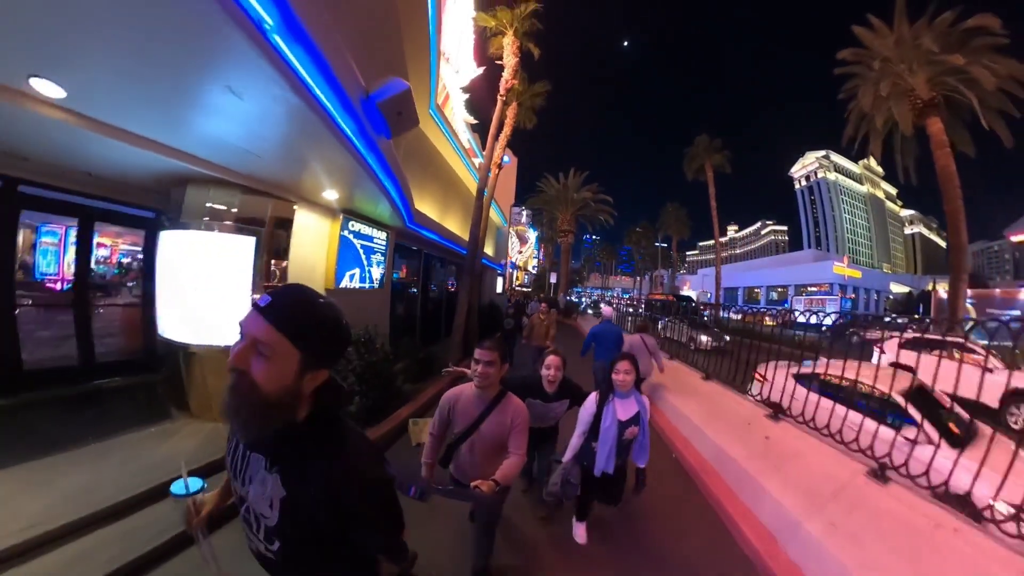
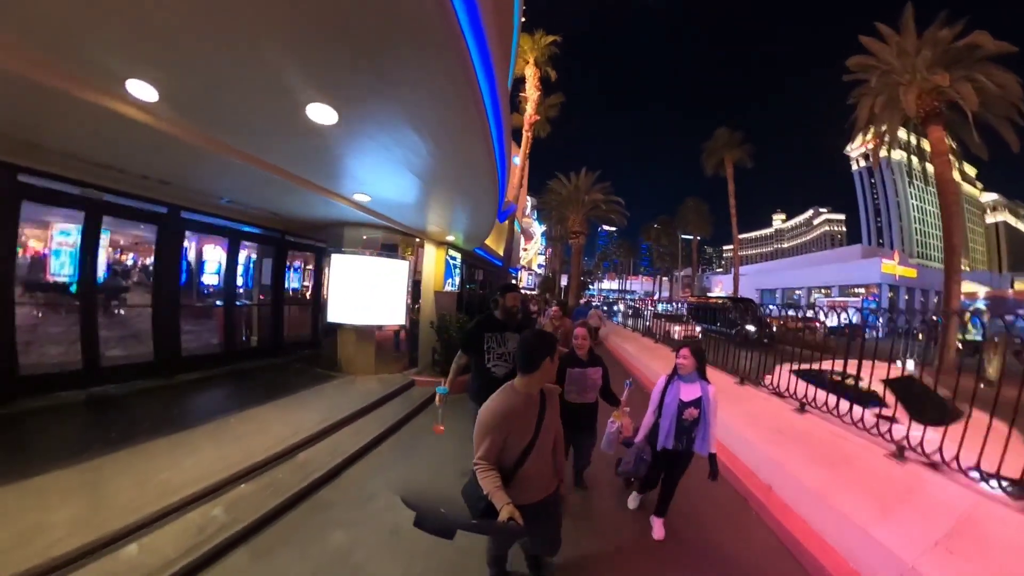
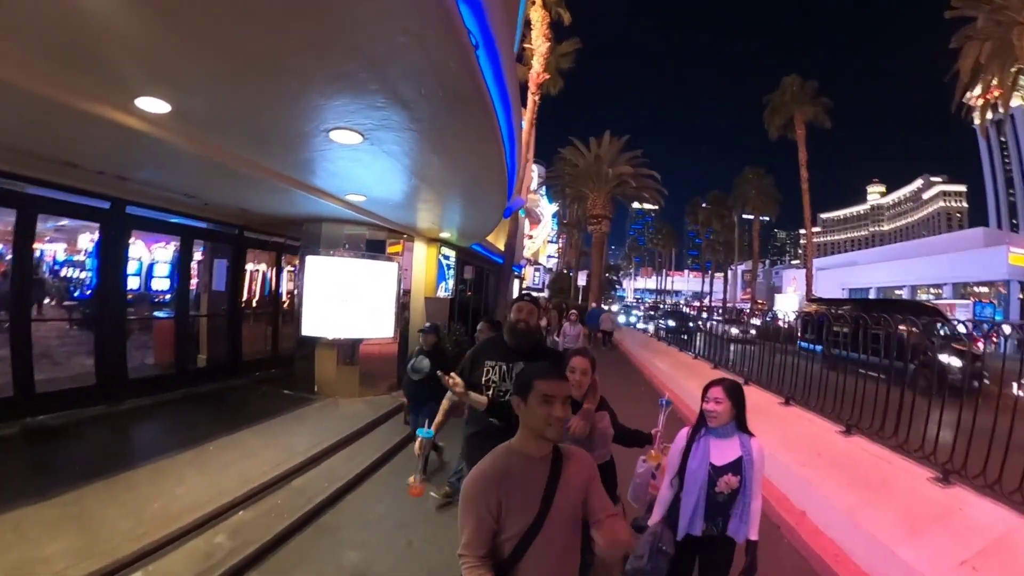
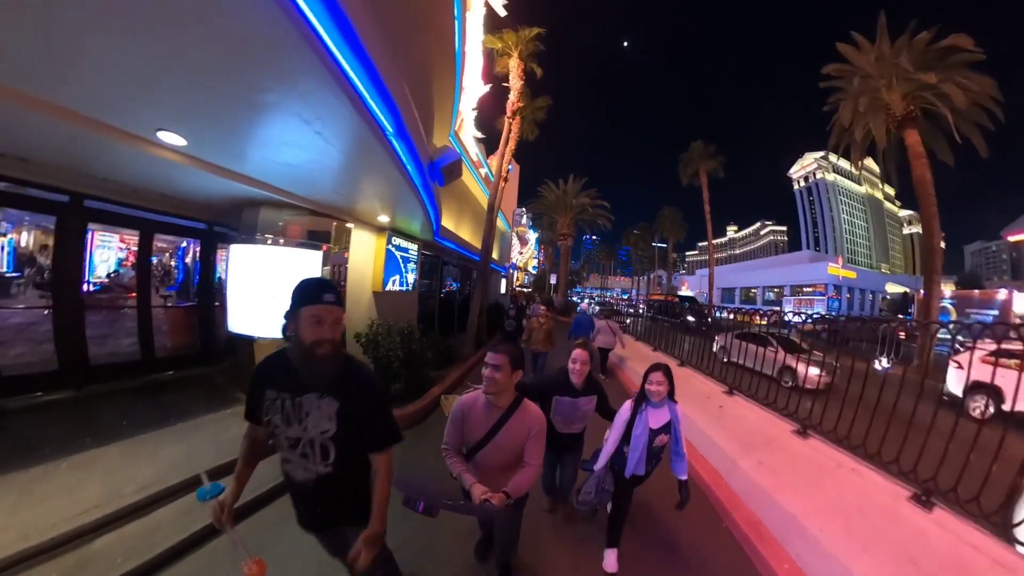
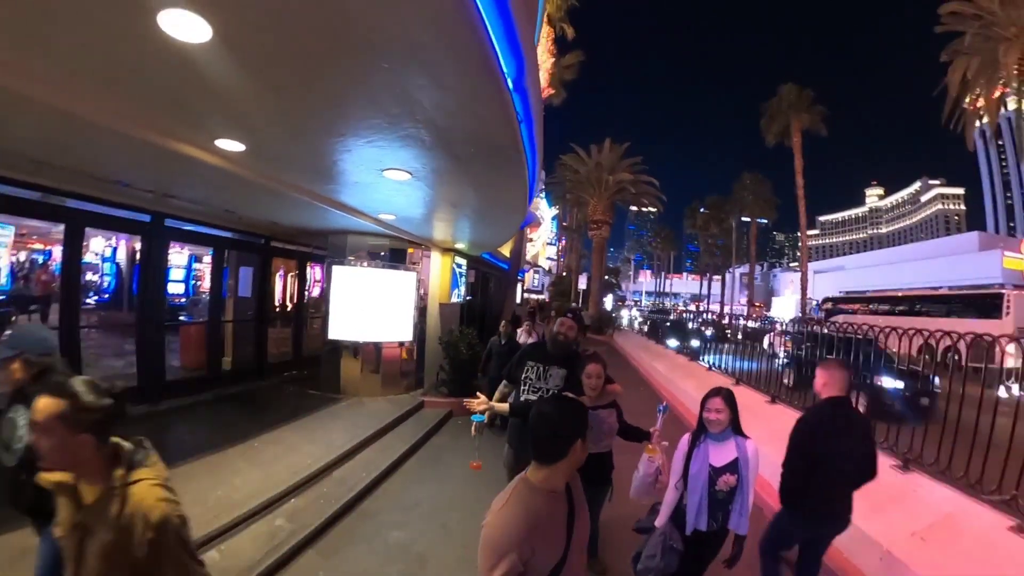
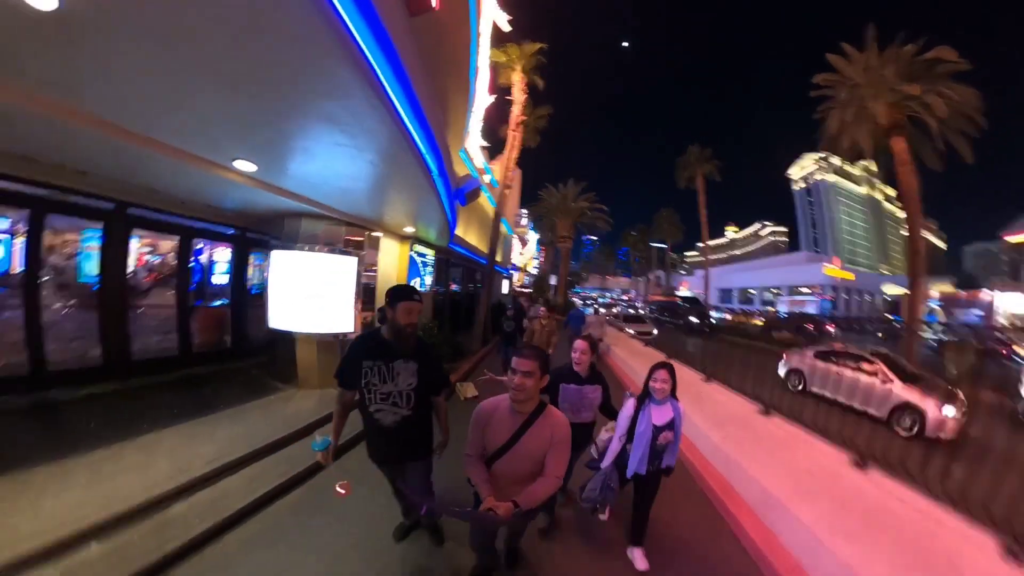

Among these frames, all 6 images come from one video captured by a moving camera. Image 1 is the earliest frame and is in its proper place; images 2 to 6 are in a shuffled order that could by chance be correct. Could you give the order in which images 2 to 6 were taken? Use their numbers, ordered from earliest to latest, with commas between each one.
4, 6, 2, 3, 5
